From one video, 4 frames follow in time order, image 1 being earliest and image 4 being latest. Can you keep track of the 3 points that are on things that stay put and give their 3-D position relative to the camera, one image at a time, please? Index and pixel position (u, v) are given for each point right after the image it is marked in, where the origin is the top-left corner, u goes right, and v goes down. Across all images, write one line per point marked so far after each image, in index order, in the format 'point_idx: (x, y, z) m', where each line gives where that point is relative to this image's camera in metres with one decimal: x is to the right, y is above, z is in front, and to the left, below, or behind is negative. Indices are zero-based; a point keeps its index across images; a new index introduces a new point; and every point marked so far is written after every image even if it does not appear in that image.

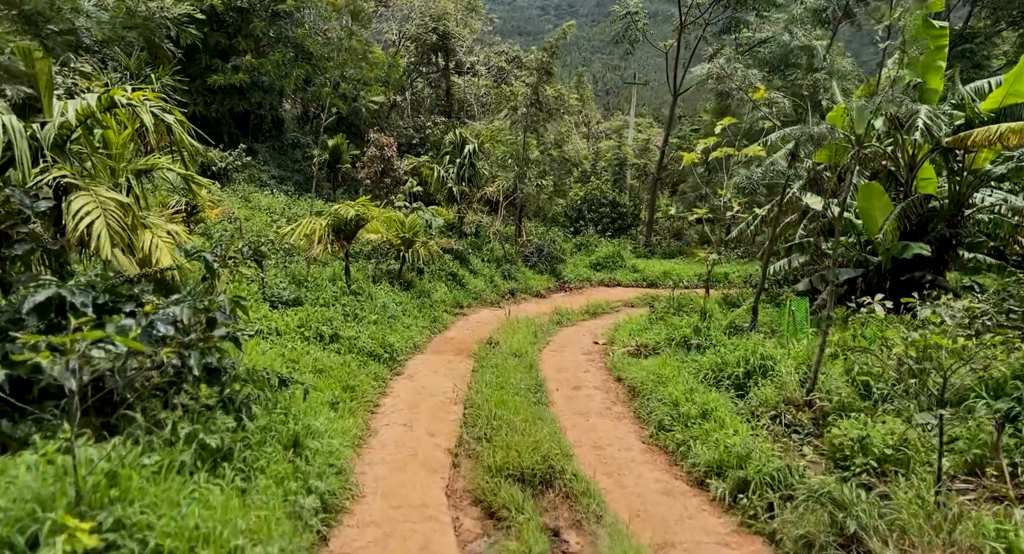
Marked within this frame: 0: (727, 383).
0: (+1.8, -0.9, +6.5) m
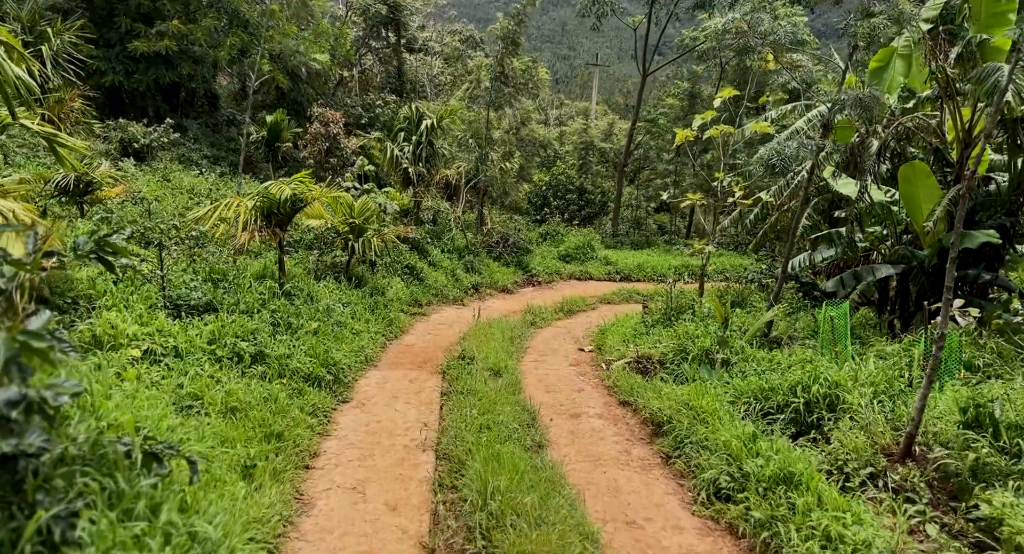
0: (+1.7, -0.9, +4.9) m
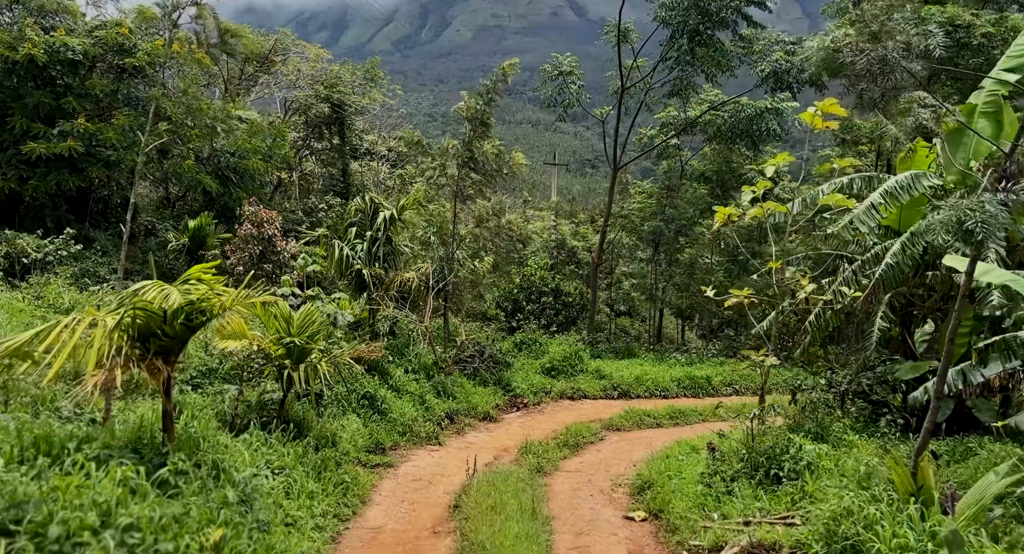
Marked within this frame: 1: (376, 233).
0: (+2.1, -1.4, +2.1) m
1: (-1.9, +0.6, +10.8) m
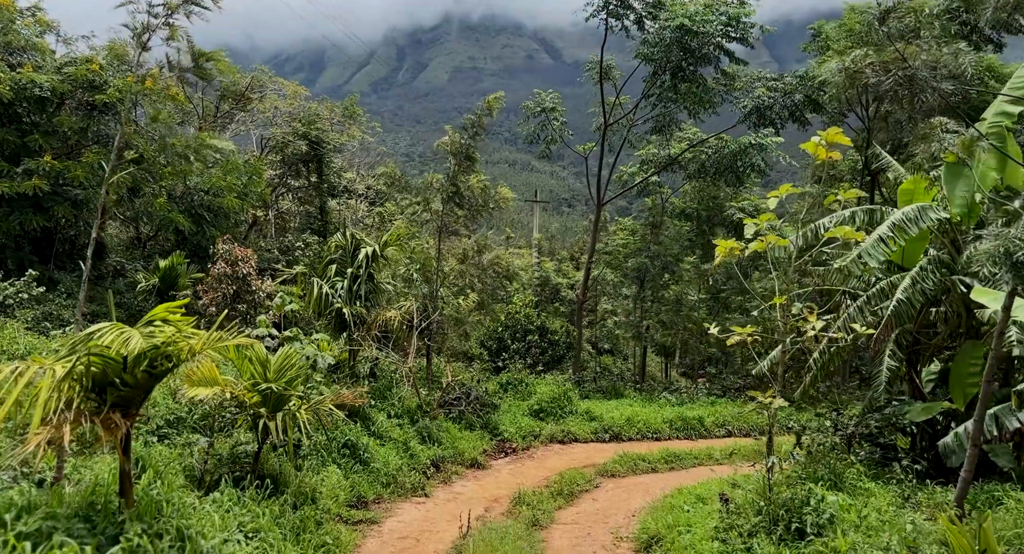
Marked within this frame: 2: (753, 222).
0: (+2.3, -1.4, +1.7) m
1: (-2.1, +0.1, +10.3) m
2: (+2.5, +0.6, +7.9) m
